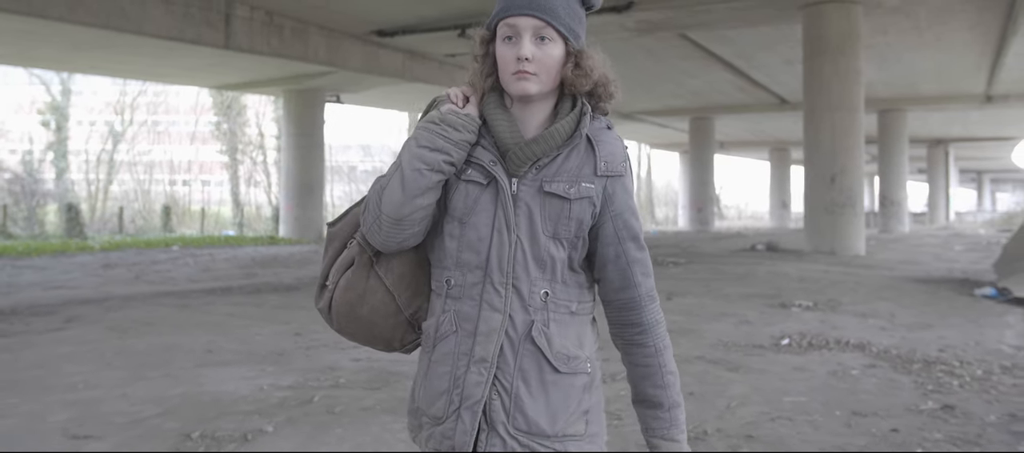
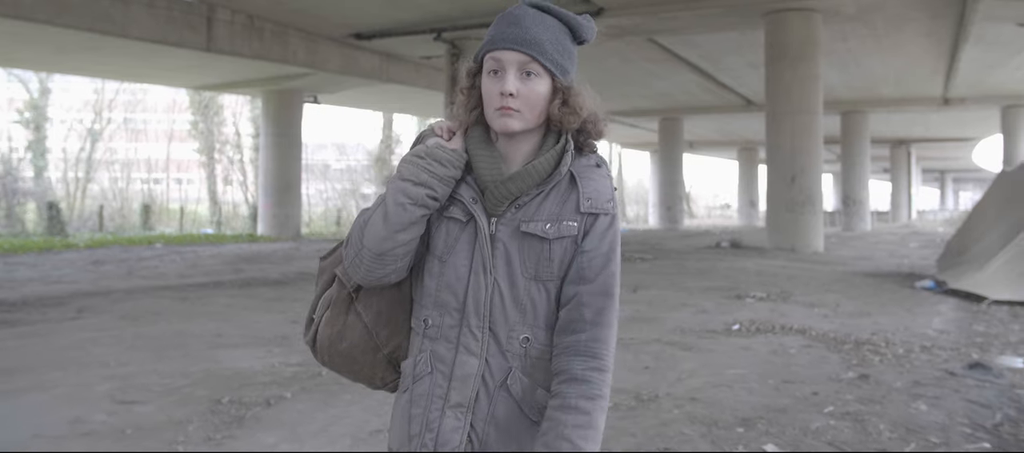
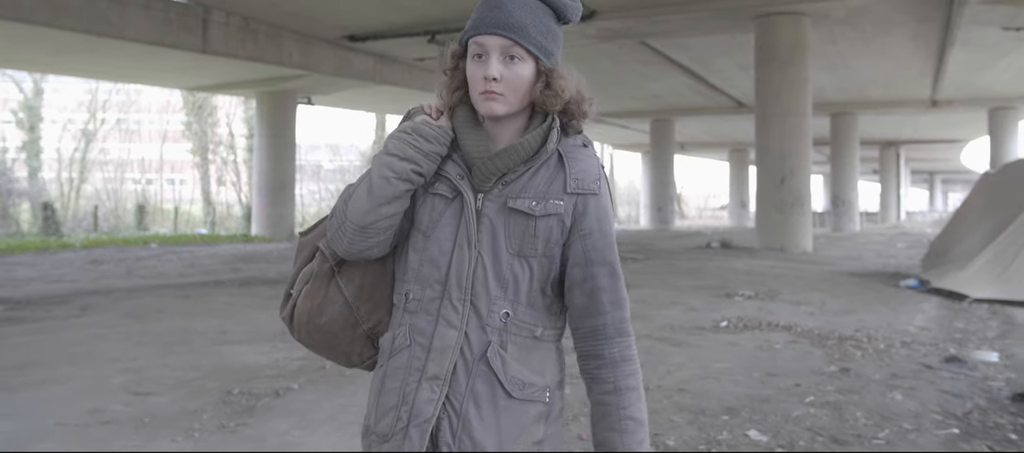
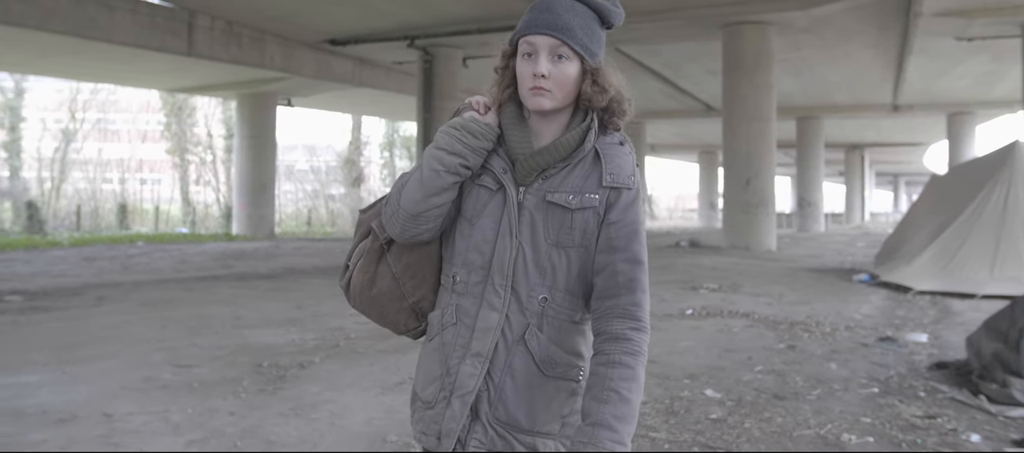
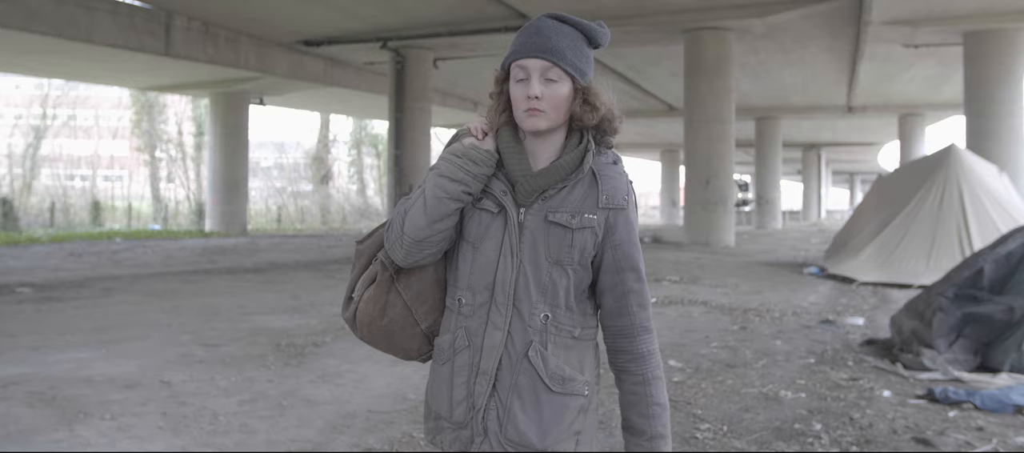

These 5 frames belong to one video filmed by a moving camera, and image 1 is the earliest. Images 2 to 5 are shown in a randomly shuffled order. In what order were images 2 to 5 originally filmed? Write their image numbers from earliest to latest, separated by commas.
2, 3, 4, 5
